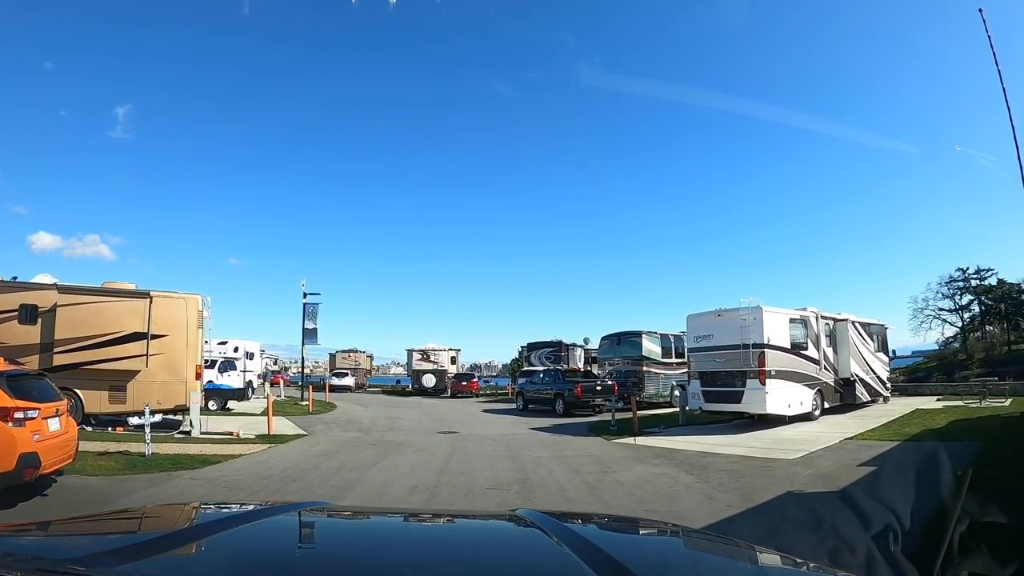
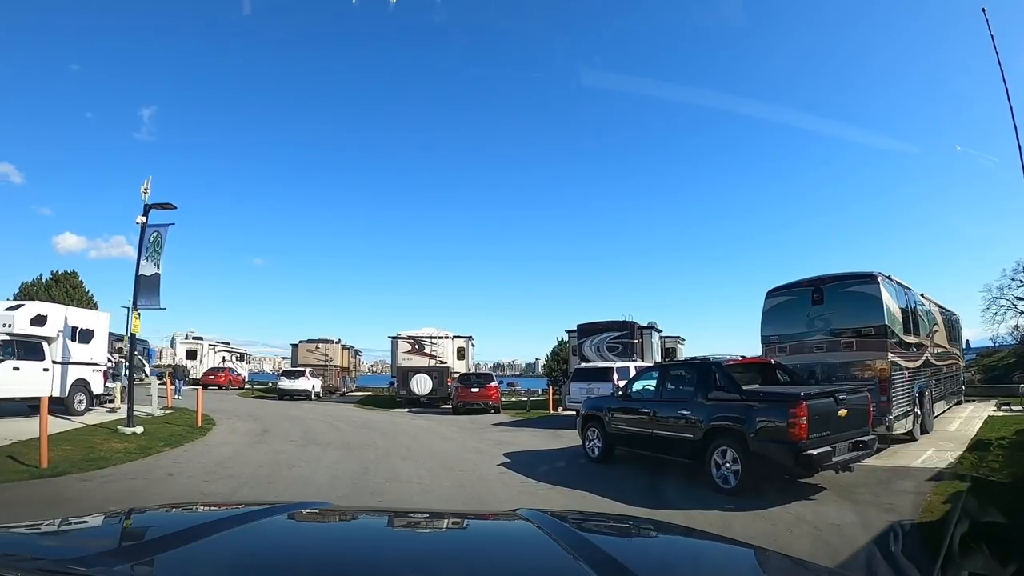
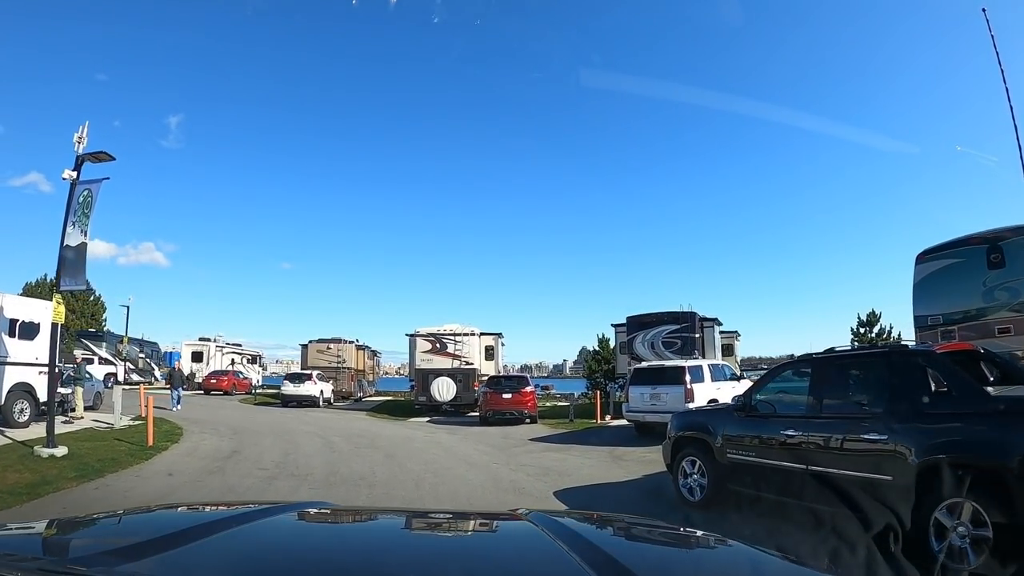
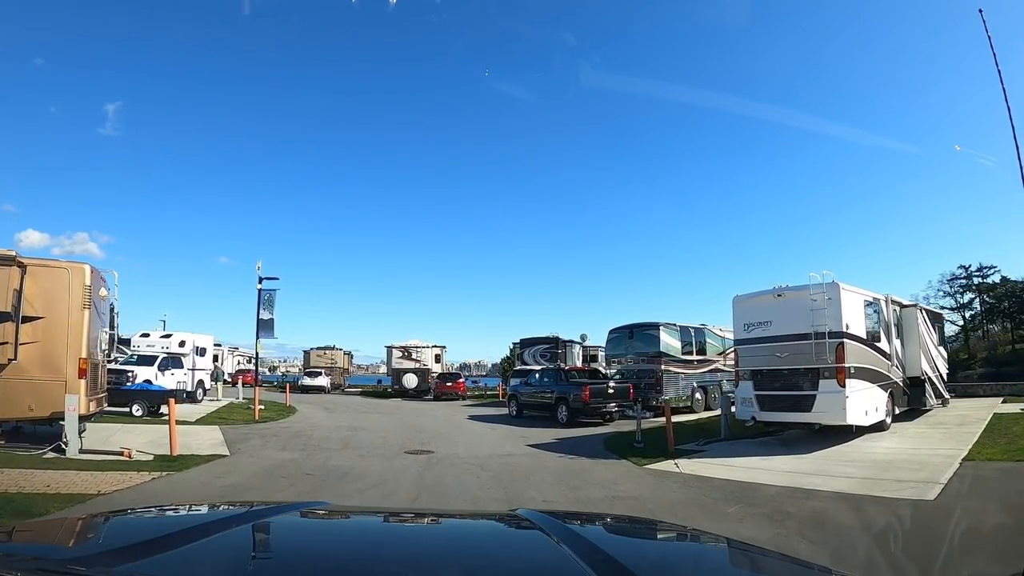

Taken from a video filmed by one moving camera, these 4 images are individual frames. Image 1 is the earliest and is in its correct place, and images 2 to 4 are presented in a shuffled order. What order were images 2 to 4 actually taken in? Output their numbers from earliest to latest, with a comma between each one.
4, 2, 3
